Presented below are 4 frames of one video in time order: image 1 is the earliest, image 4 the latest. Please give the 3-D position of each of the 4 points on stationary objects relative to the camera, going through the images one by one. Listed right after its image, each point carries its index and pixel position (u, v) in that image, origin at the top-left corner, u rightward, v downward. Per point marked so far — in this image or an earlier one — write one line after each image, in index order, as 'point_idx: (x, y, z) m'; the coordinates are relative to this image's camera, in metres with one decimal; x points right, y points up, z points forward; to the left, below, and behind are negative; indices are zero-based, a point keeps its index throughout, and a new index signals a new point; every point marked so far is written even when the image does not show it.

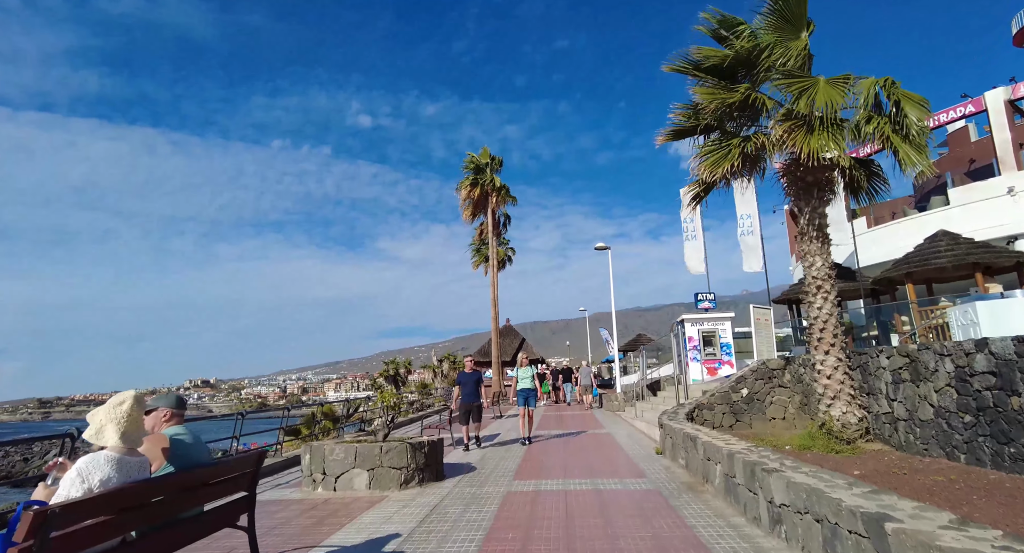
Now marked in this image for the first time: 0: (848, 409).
0: (+4.9, -1.9, +8.2) m
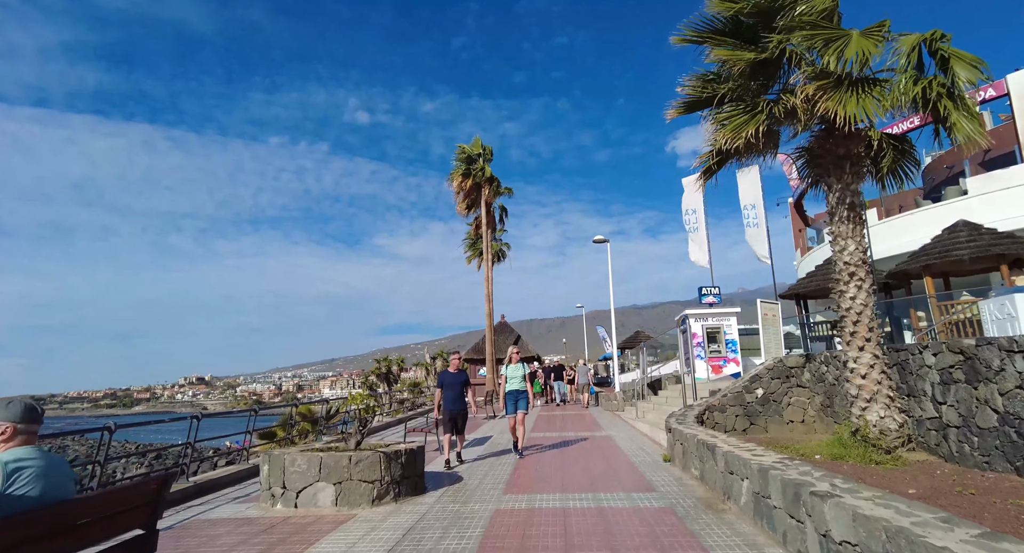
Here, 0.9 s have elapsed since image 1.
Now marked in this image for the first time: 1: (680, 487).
0: (+4.8, -1.7, +7.1) m
1: (+2.2, -2.8, +7.4) m
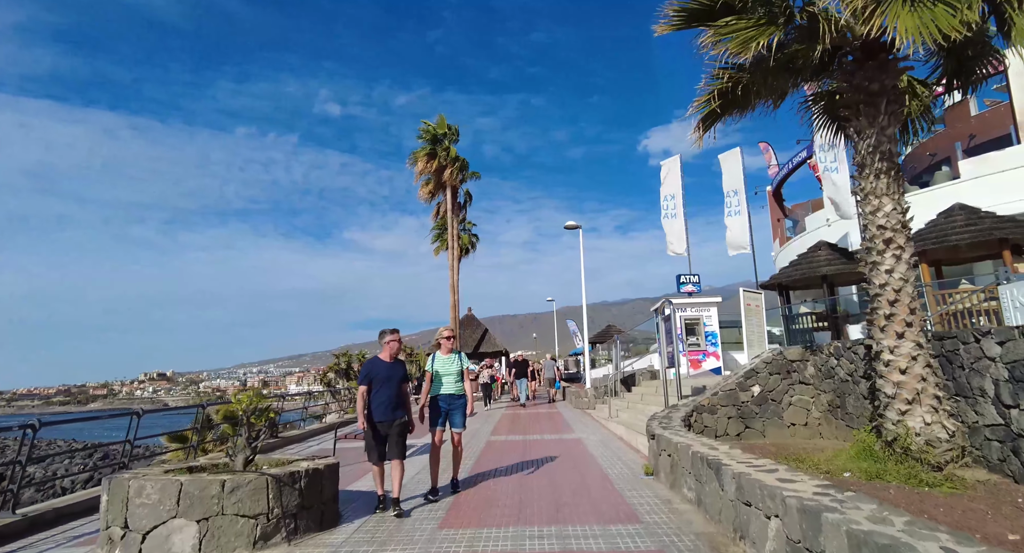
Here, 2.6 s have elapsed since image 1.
0: (+4.2, -1.4, +5.6) m
1: (+1.6, -2.4, +5.7) m
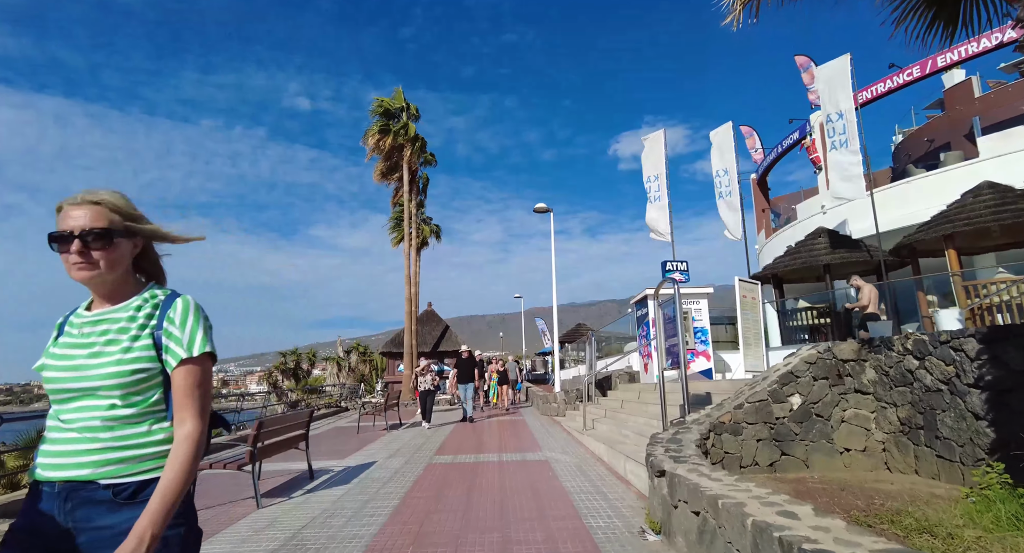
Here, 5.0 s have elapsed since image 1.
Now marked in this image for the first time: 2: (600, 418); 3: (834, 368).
0: (+3.7, -1.0, +3.0) m
1: (+1.1, -2.0, +3.0) m
2: (+1.9, -3.2, +12.4) m
3: (+3.7, -1.0, +6.5) m
